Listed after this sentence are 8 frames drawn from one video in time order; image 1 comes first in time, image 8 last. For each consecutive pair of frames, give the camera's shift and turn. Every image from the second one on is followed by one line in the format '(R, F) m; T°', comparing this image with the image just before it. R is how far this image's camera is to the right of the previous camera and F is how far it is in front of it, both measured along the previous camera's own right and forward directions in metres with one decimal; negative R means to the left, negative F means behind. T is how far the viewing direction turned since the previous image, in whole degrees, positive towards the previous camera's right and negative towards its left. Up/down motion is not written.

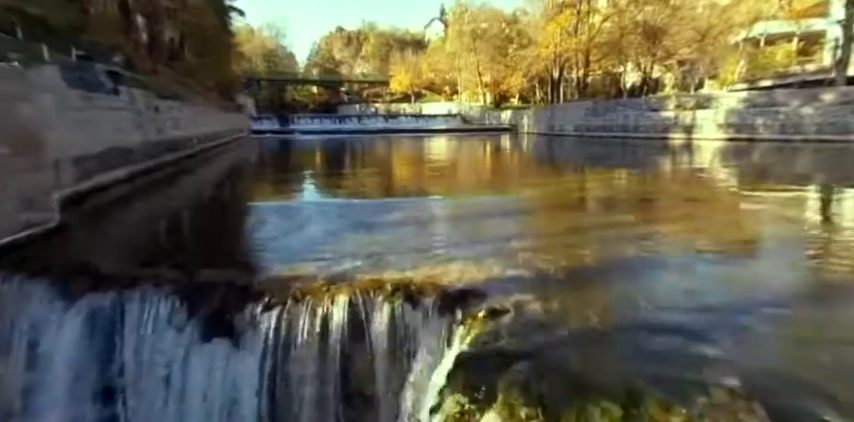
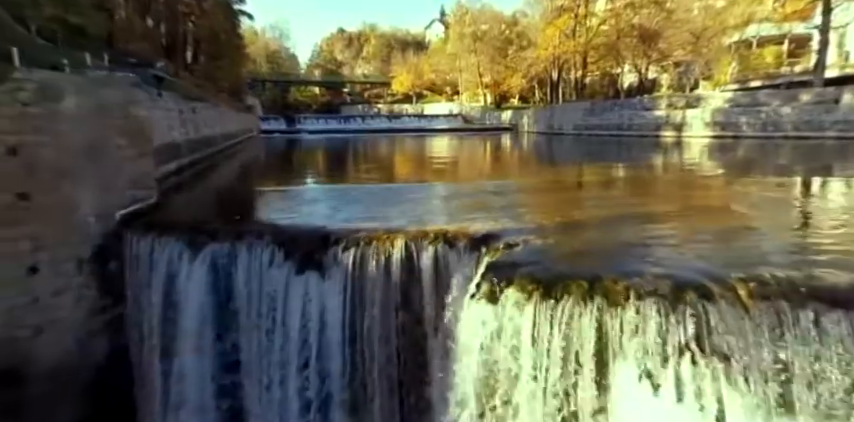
(-0.1, -0.6) m; 0°
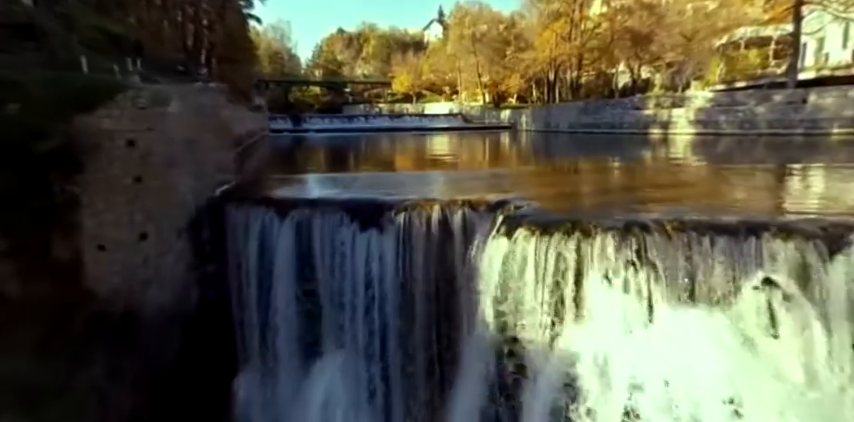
(-0.2, -0.8) m; 0°
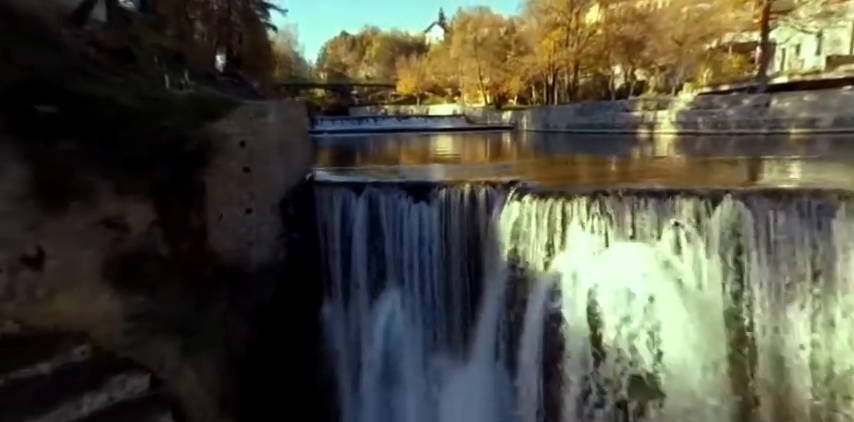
(-0.3, -1.3) m; 0°
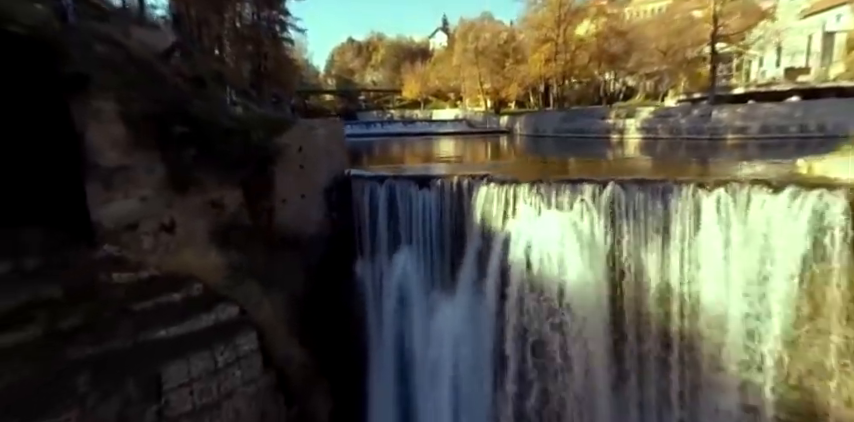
(0.0, -2.0) m; -1°
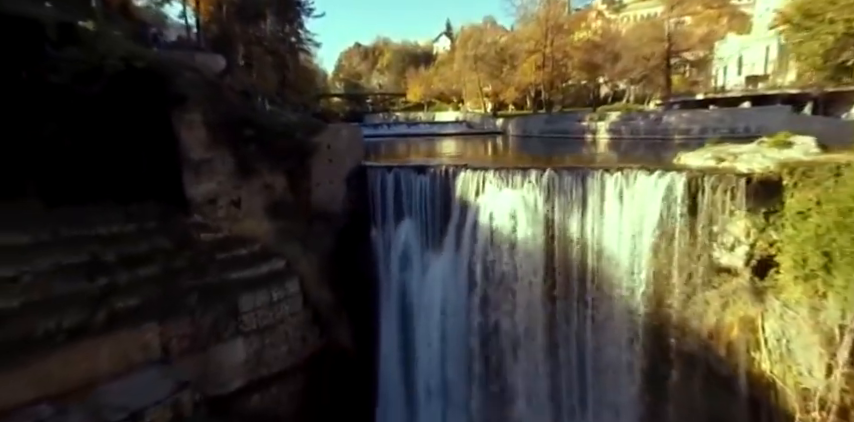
(+0.2, -2.3) m; -1°
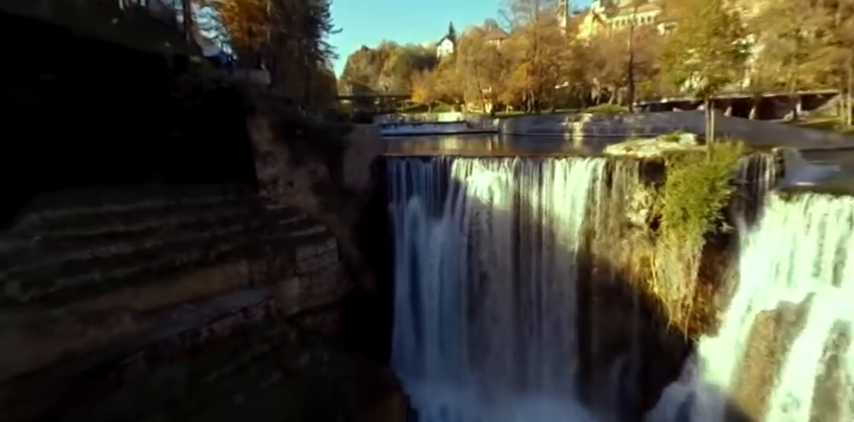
(0.0, -3.0) m; -1°
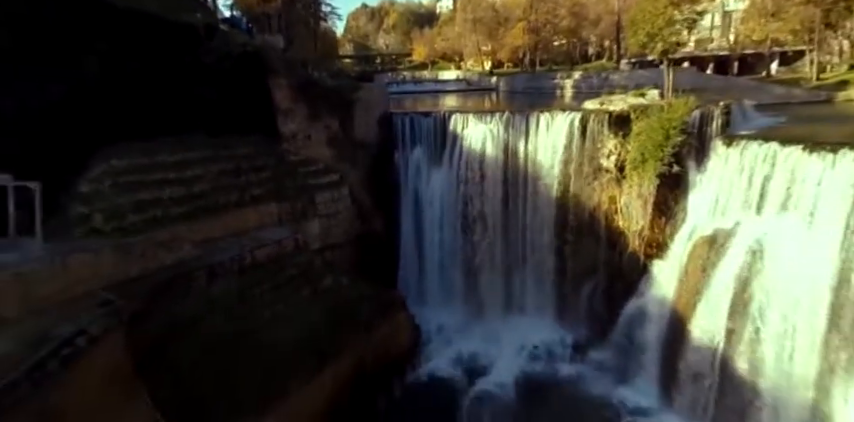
(0.0, -1.7) m; 0°
